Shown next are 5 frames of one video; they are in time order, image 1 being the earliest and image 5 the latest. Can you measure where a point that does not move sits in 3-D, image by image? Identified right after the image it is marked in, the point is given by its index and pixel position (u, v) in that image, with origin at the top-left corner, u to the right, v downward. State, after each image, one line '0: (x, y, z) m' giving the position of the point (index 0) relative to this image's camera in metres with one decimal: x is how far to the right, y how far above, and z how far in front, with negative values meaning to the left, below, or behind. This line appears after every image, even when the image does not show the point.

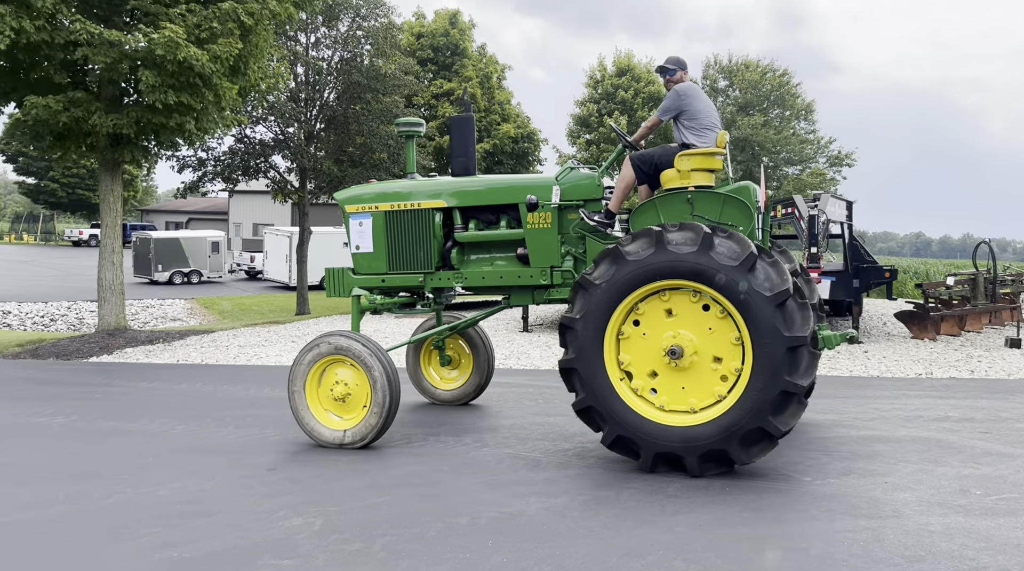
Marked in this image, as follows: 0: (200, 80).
0: (-4.0, +2.7, +11.0) m
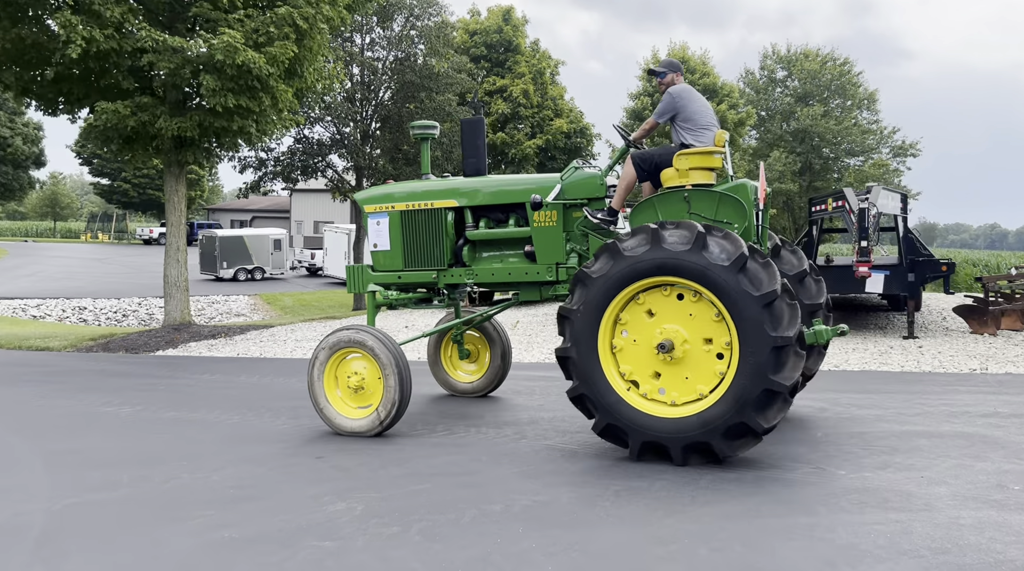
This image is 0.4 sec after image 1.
0: (-3.4, +2.7, +11.4) m
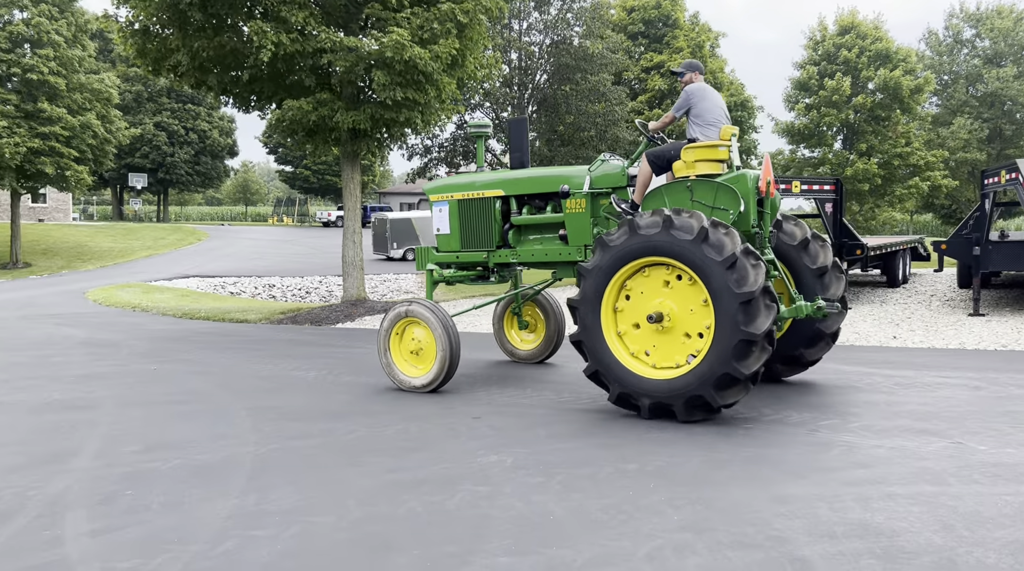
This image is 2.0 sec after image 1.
0: (-1.3, +3.0, +12.3) m
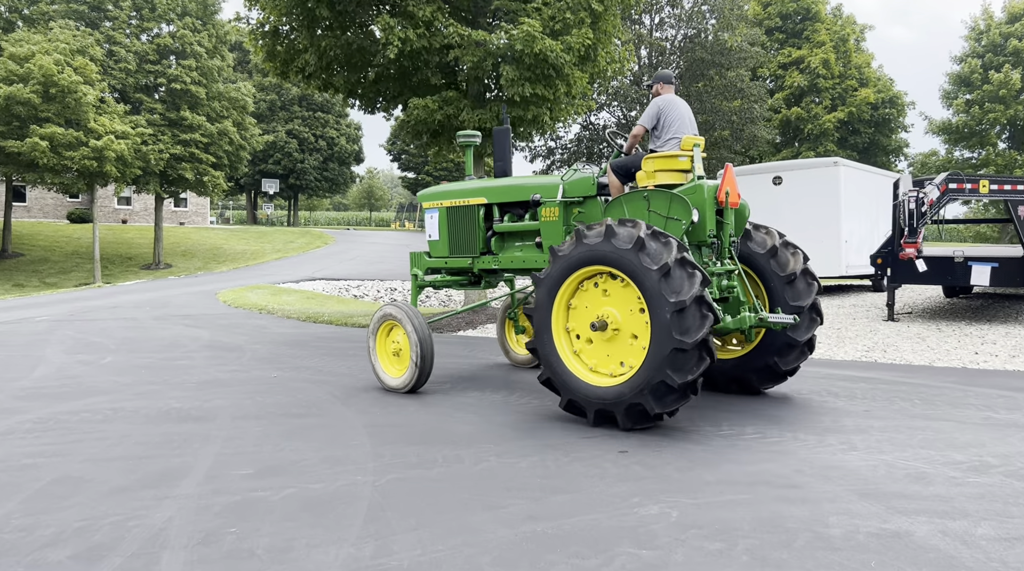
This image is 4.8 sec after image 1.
0: (+0.6, +2.9, +11.6) m
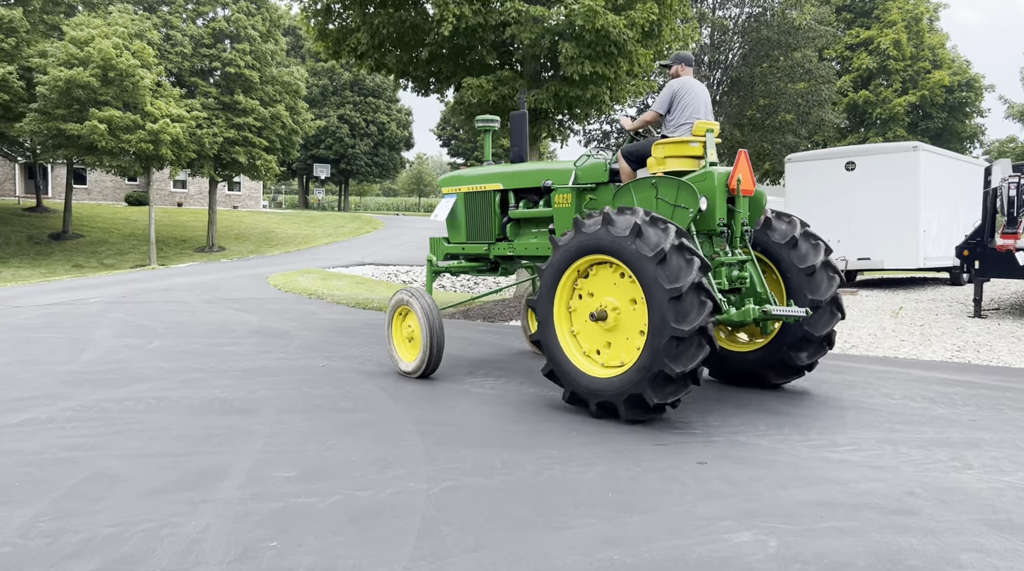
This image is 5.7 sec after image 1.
0: (+1.3, +3.1, +11.0) m
